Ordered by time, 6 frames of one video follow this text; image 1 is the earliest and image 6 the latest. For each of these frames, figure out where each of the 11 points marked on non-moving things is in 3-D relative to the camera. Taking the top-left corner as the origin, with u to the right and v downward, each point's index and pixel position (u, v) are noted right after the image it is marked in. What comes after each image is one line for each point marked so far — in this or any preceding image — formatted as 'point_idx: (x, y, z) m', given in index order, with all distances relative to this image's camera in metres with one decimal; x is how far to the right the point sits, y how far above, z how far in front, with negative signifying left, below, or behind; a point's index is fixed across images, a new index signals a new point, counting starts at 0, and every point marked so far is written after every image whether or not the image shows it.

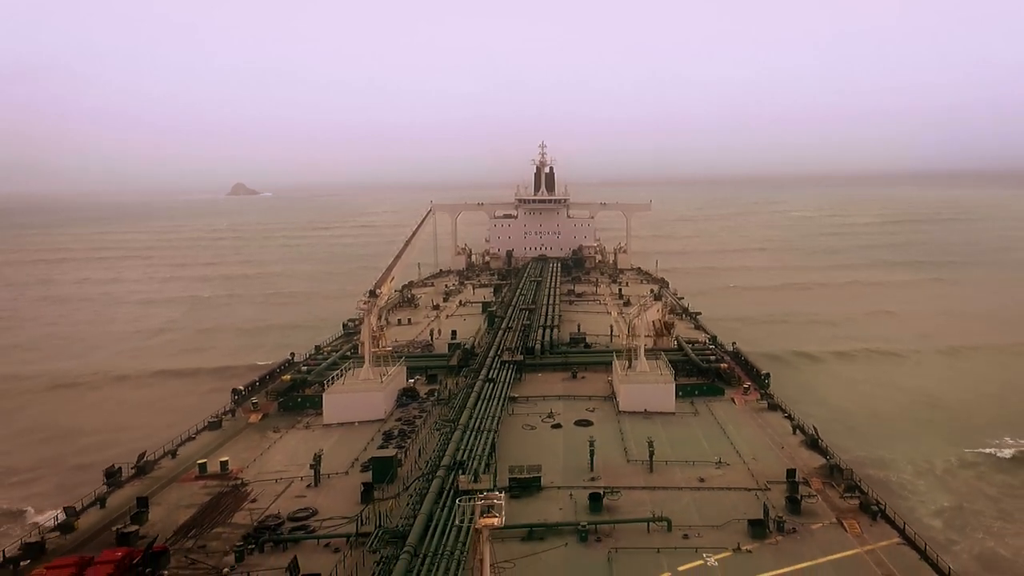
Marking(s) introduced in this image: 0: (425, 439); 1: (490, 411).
0: (-2.2, -3.8, +16.6) m
1: (-0.6, -3.3, +17.7) m
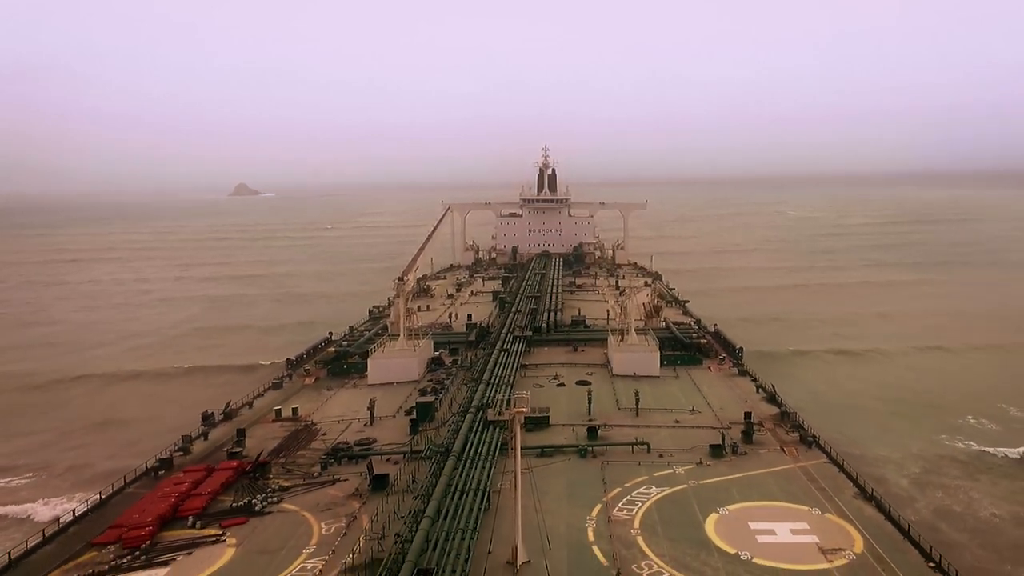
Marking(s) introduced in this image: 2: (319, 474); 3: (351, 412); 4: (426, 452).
0: (-1.8, -3.3, +20.4) m
1: (-0.2, -2.8, +21.5) m
2: (-4.5, -4.3, +15.1) m
3: (-4.8, -3.7, +19.2) m
4: (-2.0, -3.9, +15.5) m
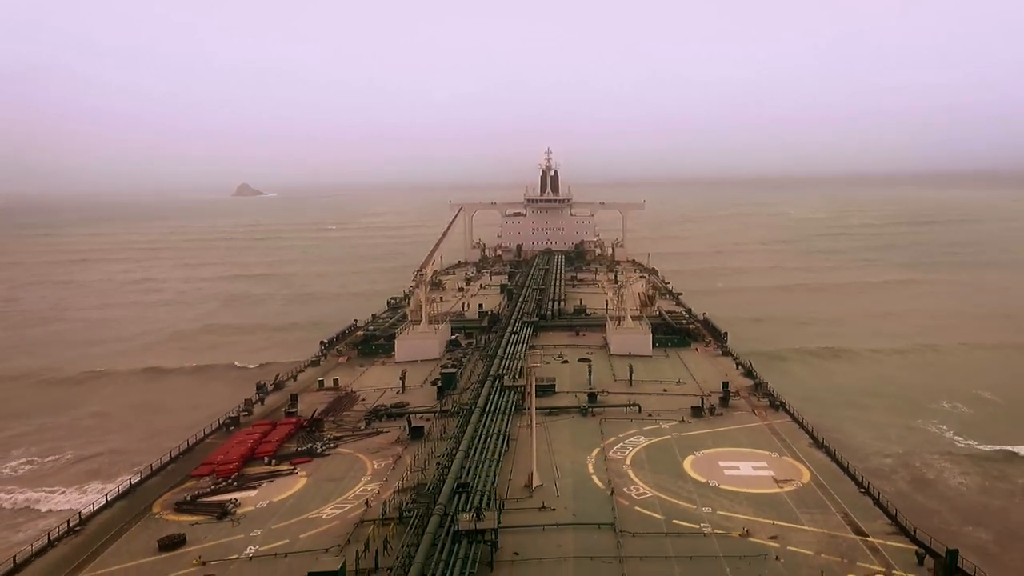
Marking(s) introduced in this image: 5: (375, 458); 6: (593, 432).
0: (-1.5, -2.8, +23.4) m
1: (+0.2, -2.4, +24.5) m
2: (-4.1, -3.9, +18.1) m
3: (-4.4, -3.3, +22.2) m
4: (-1.7, -3.5, +18.5) m
5: (-3.4, -4.2, +16.2) m
6: (+2.3, -4.0, +17.9) m
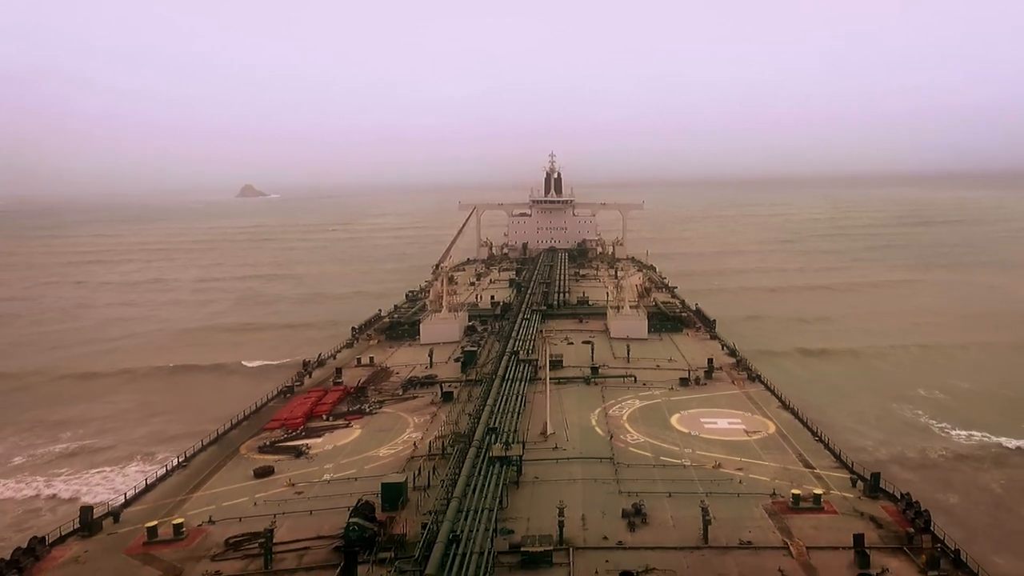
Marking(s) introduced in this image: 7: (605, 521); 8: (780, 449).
0: (-0.9, -2.4, +26.7) m
1: (+0.7, -2.0, +27.8) m
2: (-3.6, -3.5, +21.4) m
3: (-3.9, -2.9, +25.5) m
4: (-1.2, -3.1, +21.8) m
5: (-3.0, -3.8, +19.5) m
6: (+2.8, -3.6, +21.2) m
7: (+2.0, -4.9, +13.8) m
8: (+7.3, -4.4, +17.5) m
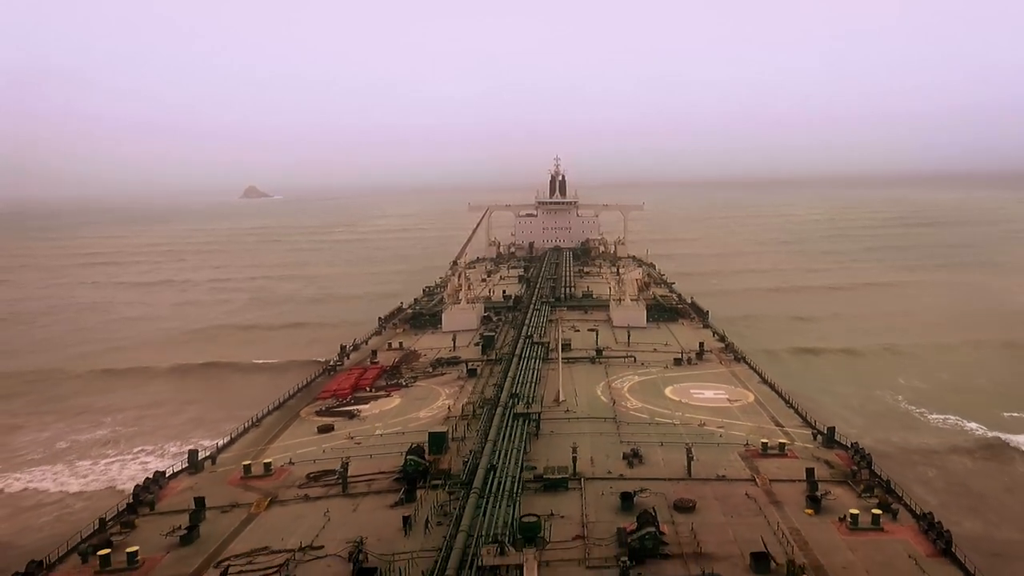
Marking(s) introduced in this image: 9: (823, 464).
0: (-0.4, -2.1, +29.9) m
1: (+1.3, -1.6, +31.0) m
2: (-3.0, -3.2, +24.6) m
3: (-3.3, -2.5, +28.7) m
4: (-0.6, -2.8, +25.0) m
5: (-2.4, -3.5, +22.7) m
6: (+3.4, -3.3, +24.4) m
7: (+2.6, -4.6, +17.0) m
8: (+7.9, -4.0, +20.7) m
9: (+8.3, -4.7, +17.2) m
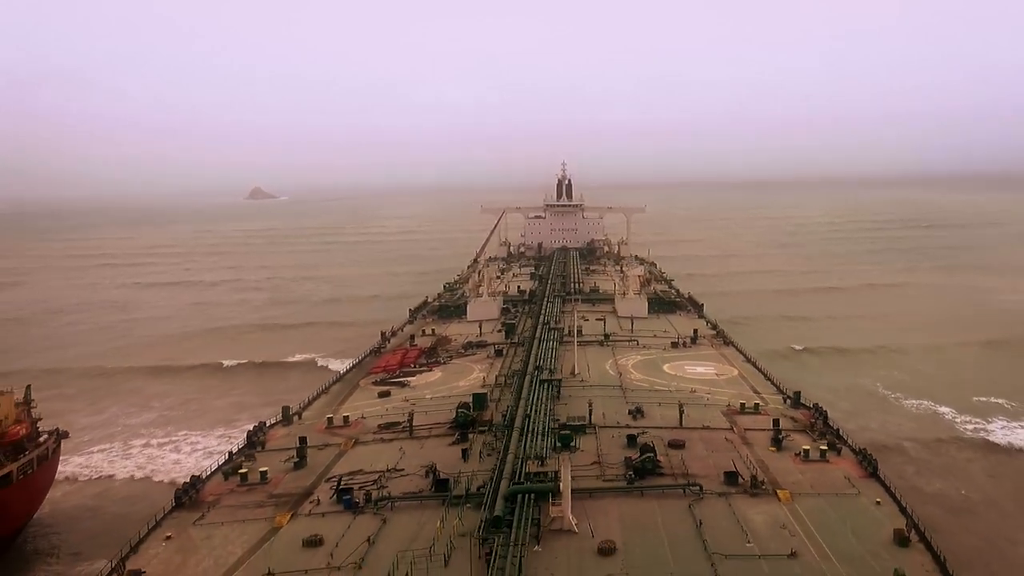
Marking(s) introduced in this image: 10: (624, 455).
0: (+0.6, -1.8, +34.1) m
1: (+2.2, -1.3, +35.1) m
2: (-2.1, -2.9, +28.8) m
3: (-2.4, -2.2, +32.9) m
4: (+0.3, -2.5, +29.2) m
5: (-1.5, -3.2, +26.8) m
6: (+4.3, -2.9, +28.5) m
7: (+3.5, -4.2, +21.1) m
8: (+8.8, -3.7, +24.8) m
9: (+9.2, -4.4, +21.3) m
10: (+3.2, -4.8, +18.3) m
